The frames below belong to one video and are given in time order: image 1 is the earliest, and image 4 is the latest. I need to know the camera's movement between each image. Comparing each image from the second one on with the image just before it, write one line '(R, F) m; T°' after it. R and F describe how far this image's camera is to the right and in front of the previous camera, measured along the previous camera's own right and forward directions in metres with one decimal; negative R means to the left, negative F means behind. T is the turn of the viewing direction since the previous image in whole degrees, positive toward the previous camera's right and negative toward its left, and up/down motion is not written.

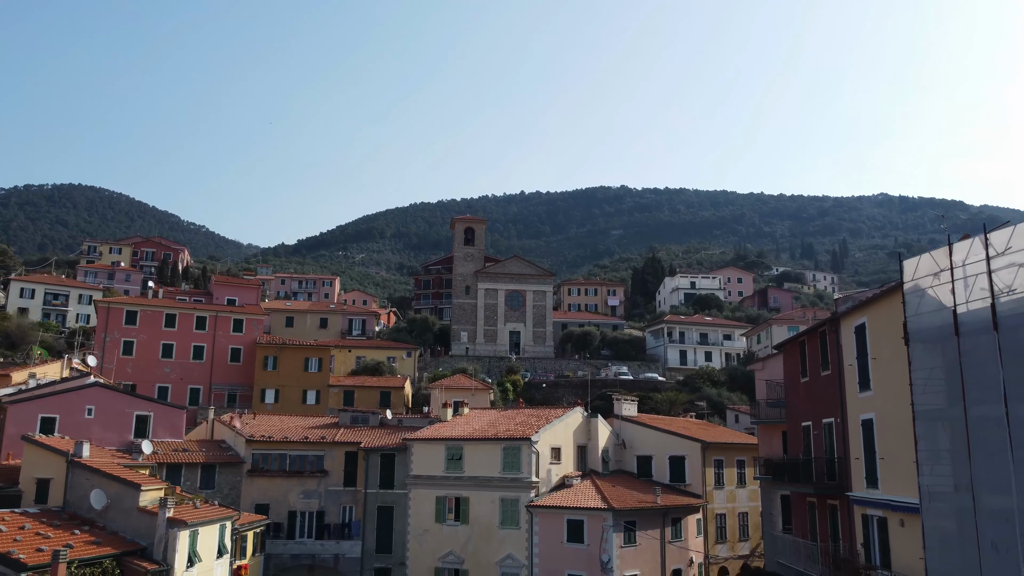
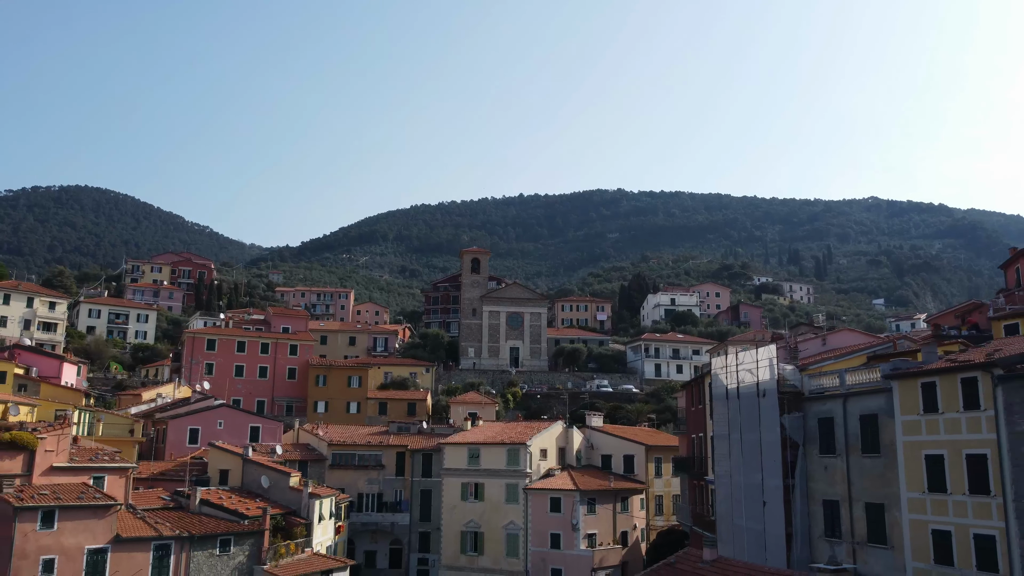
(-0.1, -13.2) m; 0°
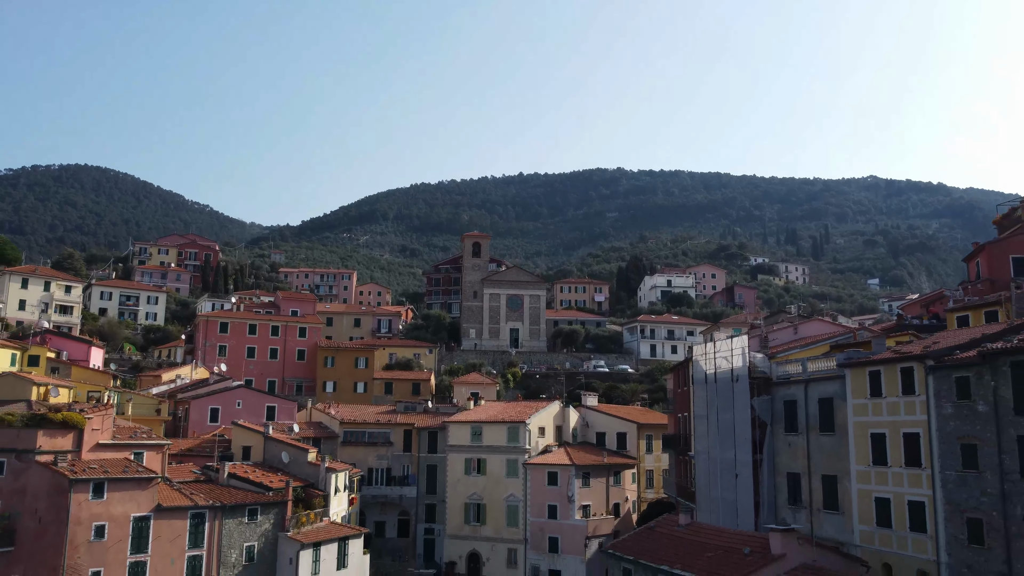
(0.0, -2.7) m; 0°
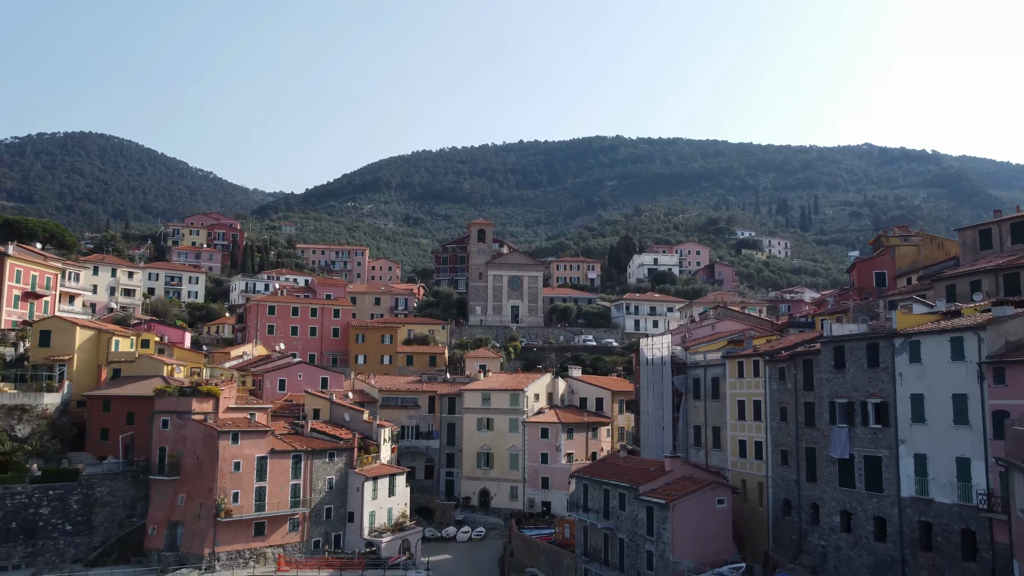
(-0.1, -12.5) m; 0°
